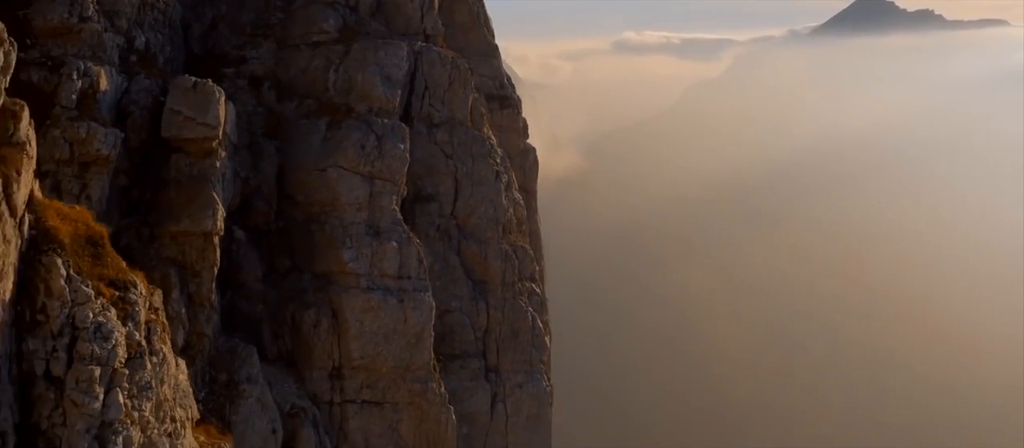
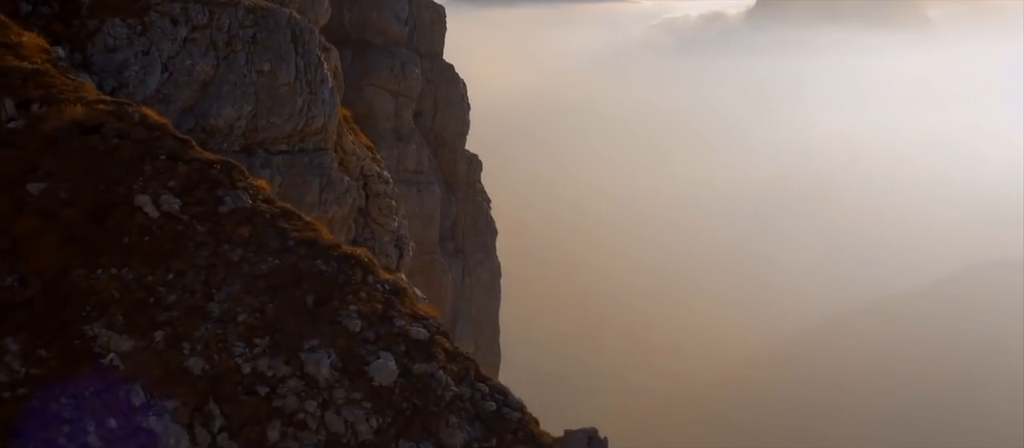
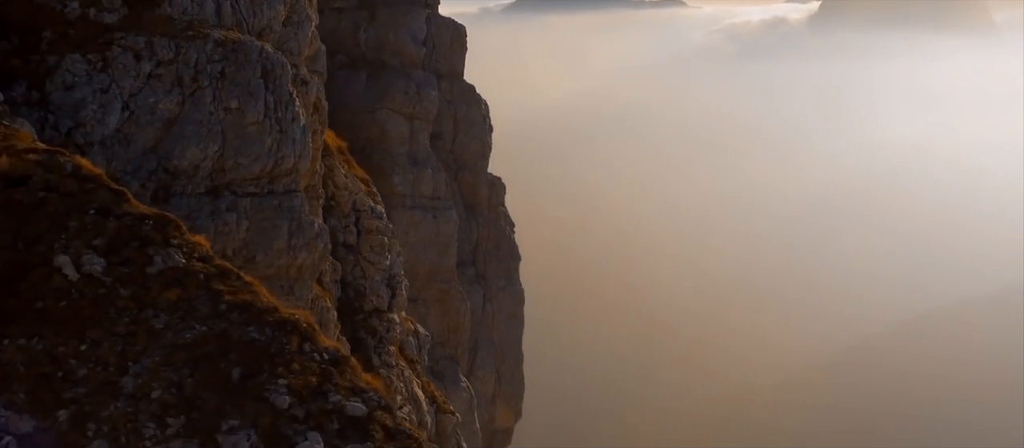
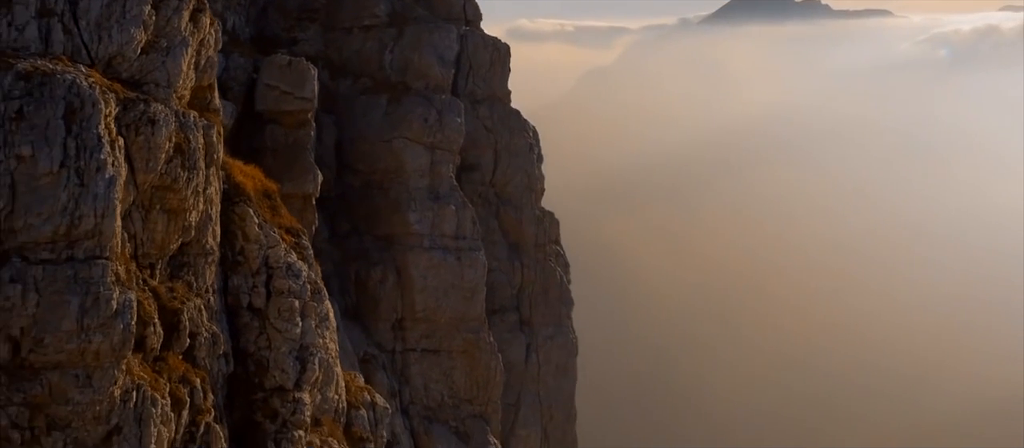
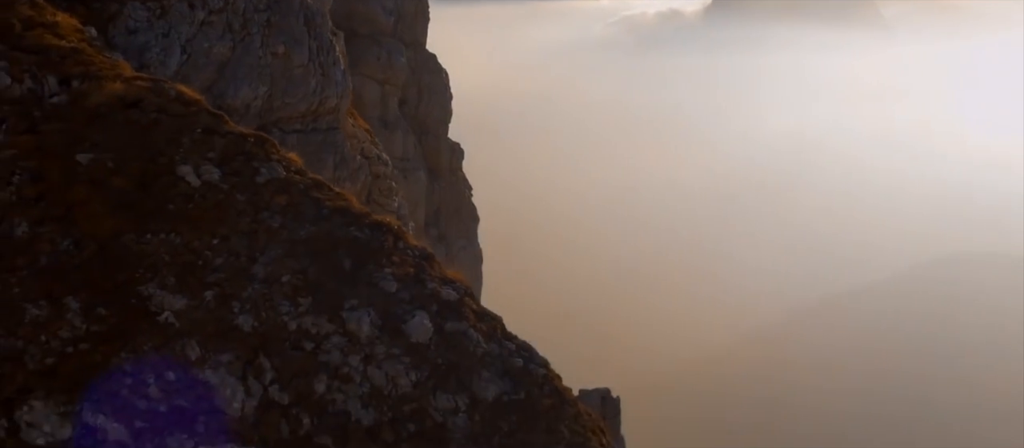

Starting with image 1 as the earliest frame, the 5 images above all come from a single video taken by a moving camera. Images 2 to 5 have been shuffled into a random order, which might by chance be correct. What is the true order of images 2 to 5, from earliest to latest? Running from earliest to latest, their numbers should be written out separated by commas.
4, 3, 2, 5
